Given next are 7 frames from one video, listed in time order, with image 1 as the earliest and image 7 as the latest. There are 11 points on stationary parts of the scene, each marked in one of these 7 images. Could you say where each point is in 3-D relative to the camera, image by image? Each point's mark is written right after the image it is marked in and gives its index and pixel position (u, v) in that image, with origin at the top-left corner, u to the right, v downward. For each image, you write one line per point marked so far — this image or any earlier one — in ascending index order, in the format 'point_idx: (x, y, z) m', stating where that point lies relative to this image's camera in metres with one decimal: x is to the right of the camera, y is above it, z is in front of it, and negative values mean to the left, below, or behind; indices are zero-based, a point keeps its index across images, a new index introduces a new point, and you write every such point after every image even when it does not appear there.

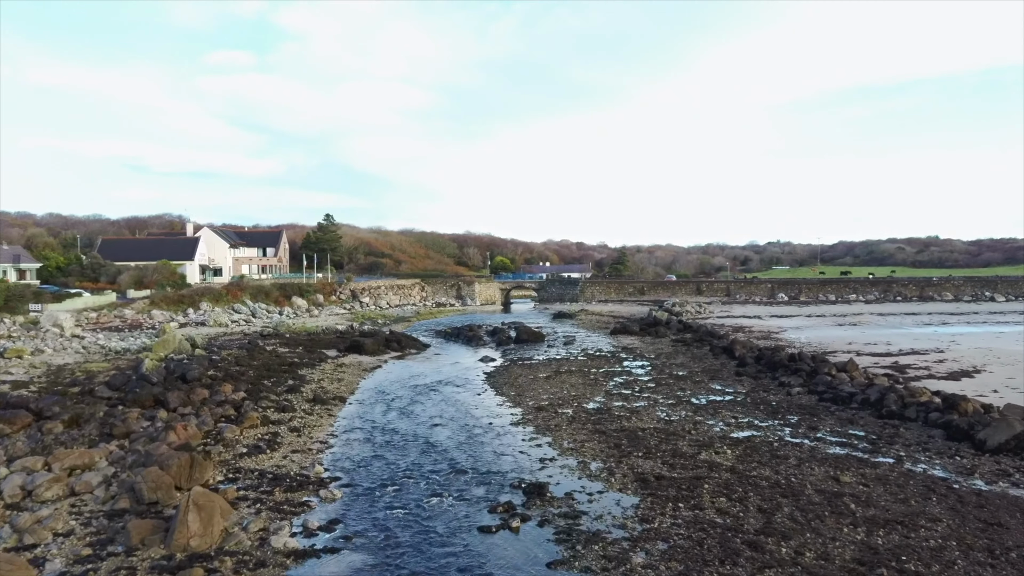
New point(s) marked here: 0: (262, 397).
0: (-5.0, -2.2, +18.6) m
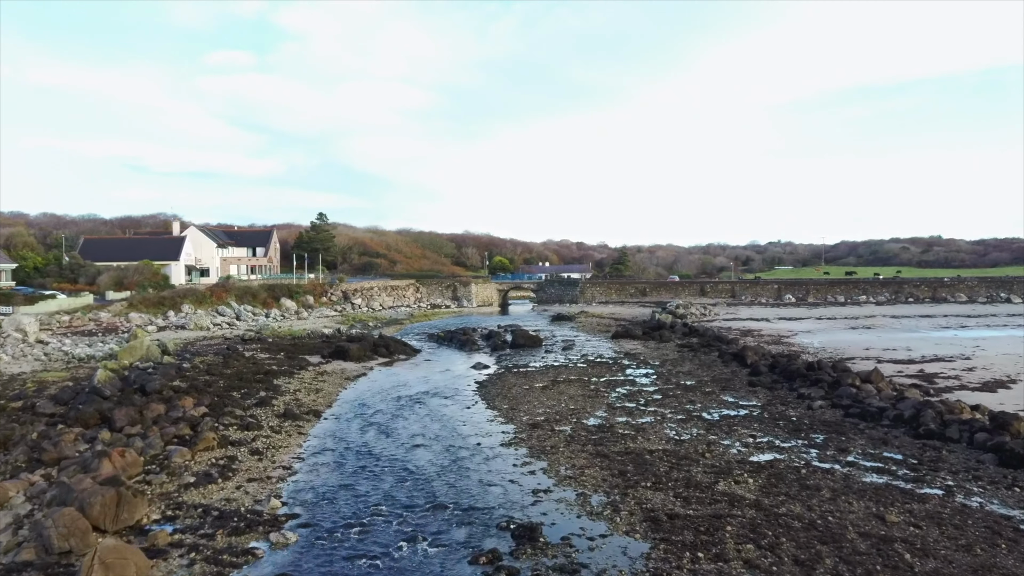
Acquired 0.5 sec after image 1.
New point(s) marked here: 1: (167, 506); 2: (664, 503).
0: (-5.2, -2.3, +16.7) m
1: (-4.1, -2.6, +11.2) m
2: (+1.8, -2.6, +11.2) m
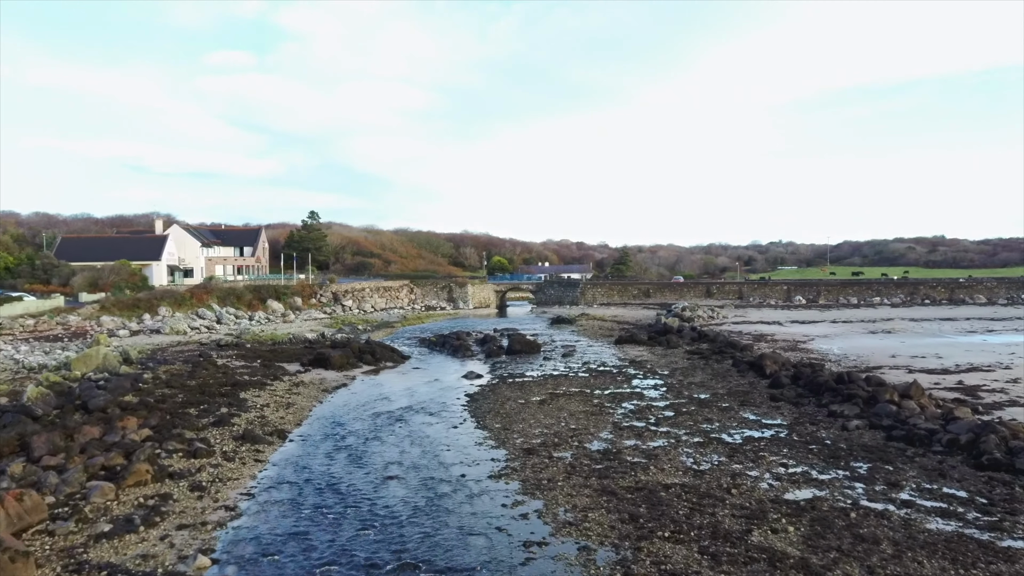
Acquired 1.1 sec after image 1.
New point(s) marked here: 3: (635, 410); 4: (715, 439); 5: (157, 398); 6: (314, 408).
0: (-5.3, -2.3, +14.5) m
1: (-4.3, -2.7, +8.9) m
2: (+1.7, -2.6, +9.0) m
3: (+2.4, -2.4, +17.9) m
4: (+3.3, -2.5, +15.1) m
5: (-7.0, -2.2, +18.4) m
6: (-4.1, -2.5, +19.2) m
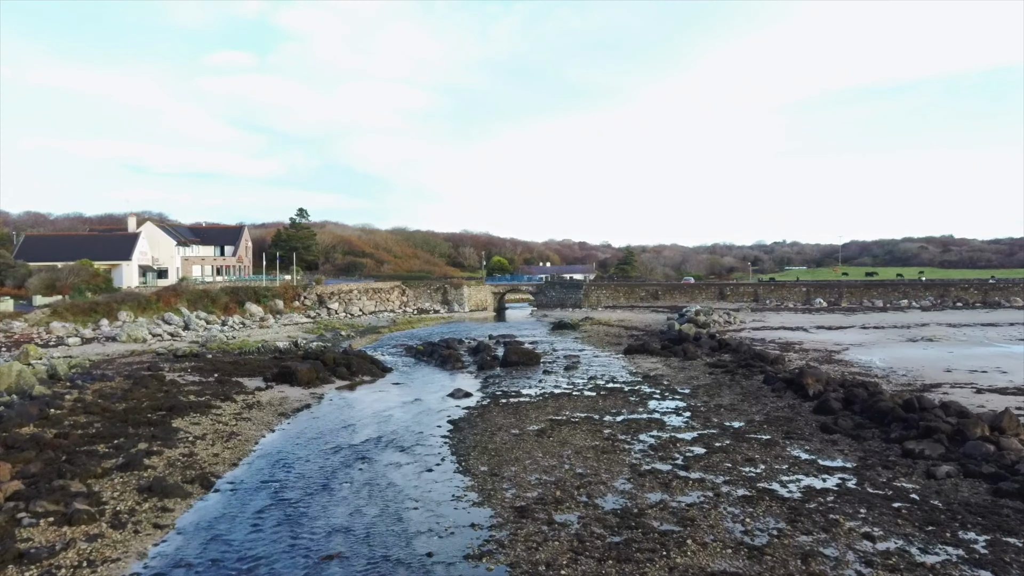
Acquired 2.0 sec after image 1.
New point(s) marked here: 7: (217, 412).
0: (-5.5, -2.4, +10.9) m
1: (-4.4, -2.8, +5.4) m
2: (+1.5, -2.7, +5.4) m
3: (+2.2, -2.4, +14.4) m
4: (+3.2, -2.5, +11.6) m
5: (-7.2, -2.2, +14.8) m
6: (-4.2, -2.6, +15.6) m
7: (-5.8, -2.4, +18.1) m
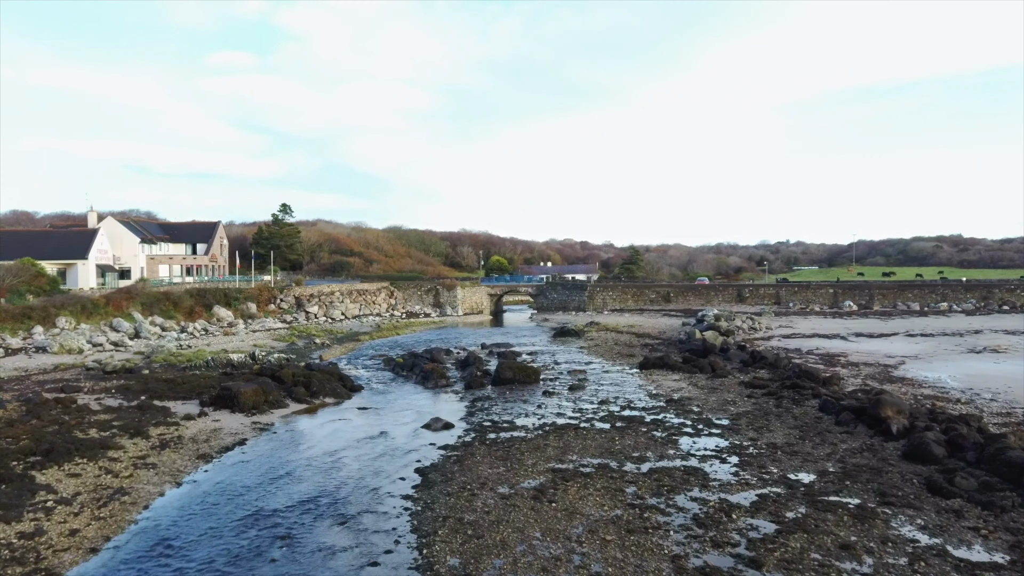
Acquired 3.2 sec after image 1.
0: (-5.6, -2.5, +6.6) m
1: (-4.6, -2.8, +1.1) m
2: (+1.4, -2.8, +1.1) m
3: (+2.1, -2.5, +10.1) m
4: (+3.0, -2.6, +7.3) m
5: (-7.3, -2.3, +10.5) m
6: (-4.4, -2.6, +11.3) m
7: (-5.9, -2.5, +13.8) m
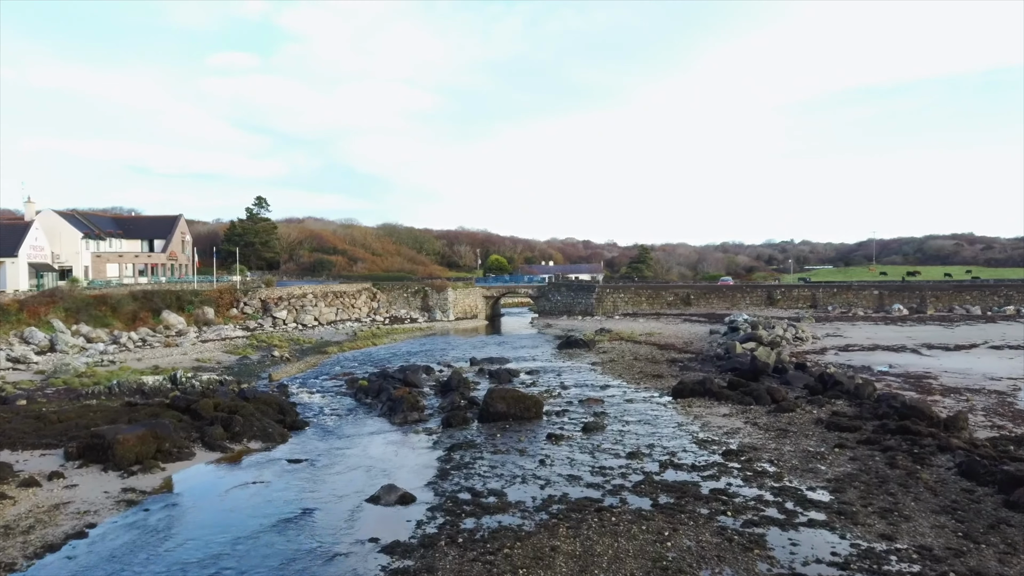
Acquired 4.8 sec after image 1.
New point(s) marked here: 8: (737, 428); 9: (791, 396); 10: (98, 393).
0: (-5.8, -2.5, +1.1) m
1: (-4.8, -2.9, -4.4) m
2: (+1.2, -2.8, -4.4) m
3: (+2.0, -2.6, +4.6) m
4: (+2.9, -2.6, +1.8) m
5: (-7.4, -2.4, +5.0) m
6: (-4.5, -2.7, +5.8) m
7: (-6.0, -2.5, +8.3) m
8: (+3.6, -2.2, +15.1) m
9: (+5.2, -1.9, +17.2) m
10: (-8.2, -2.1, +18.6) m
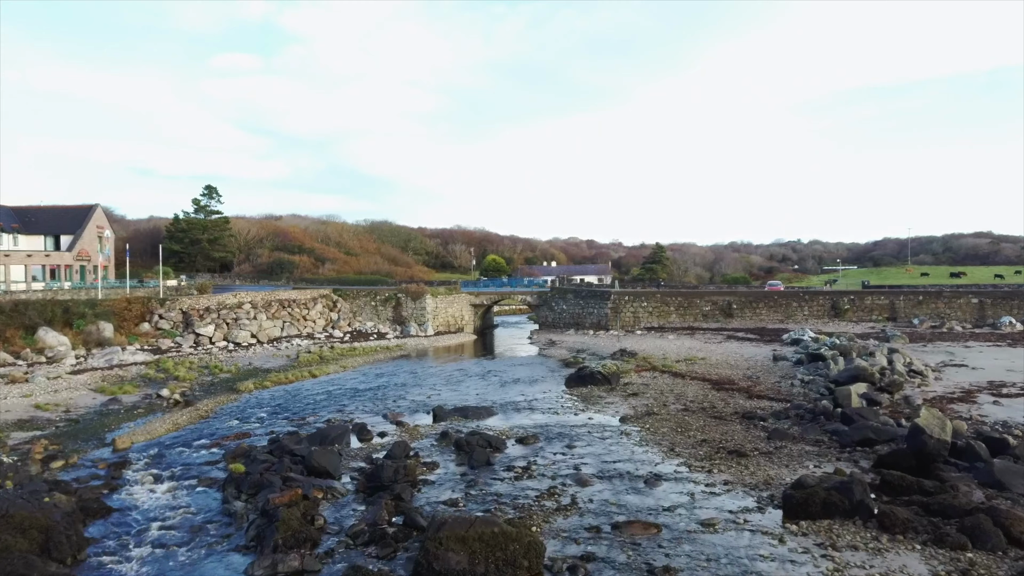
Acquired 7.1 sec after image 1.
0: (-6.1, -2.7, -7.2) m
1: (-5.1, -3.1, -12.8) m
2: (+0.9, -3.0, -12.8) m
3: (+1.7, -2.8, -3.8) m
4: (+2.6, -2.9, -6.6) m
5: (-7.7, -2.6, -3.3) m
6: (-4.8, -2.9, -2.6) m
7: (-6.3, -2.7, -0.1) m
8: (+3.3, -2.4, +6.6) m
9: (+4.9, -2.2, +8.7) m
10: (-8.5, -2.3, +10.2) m
